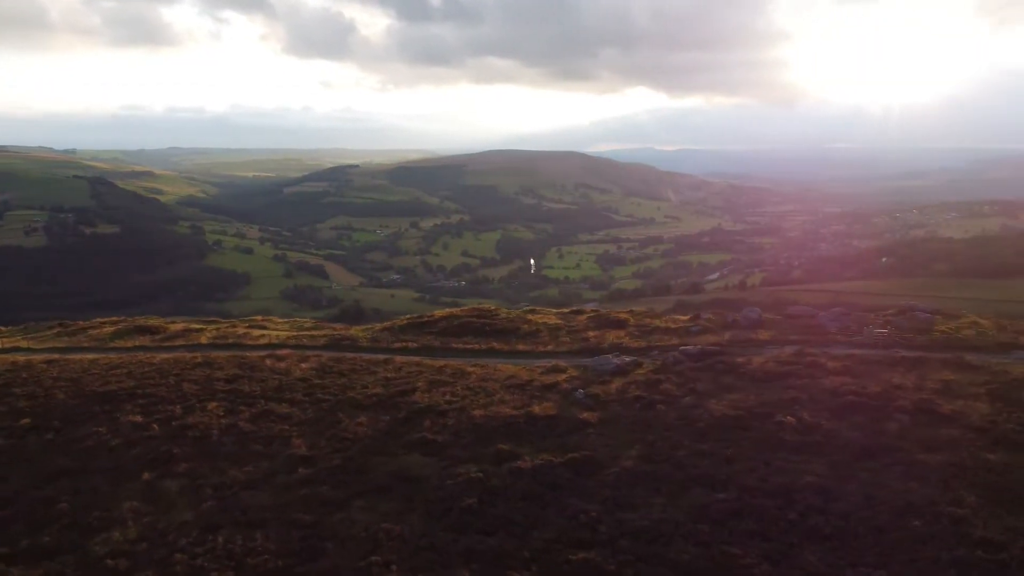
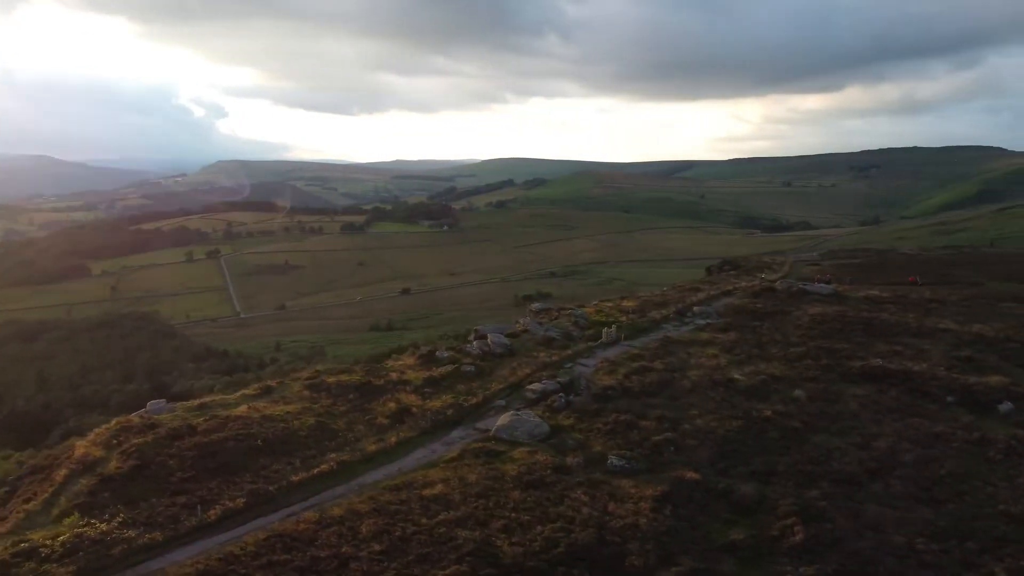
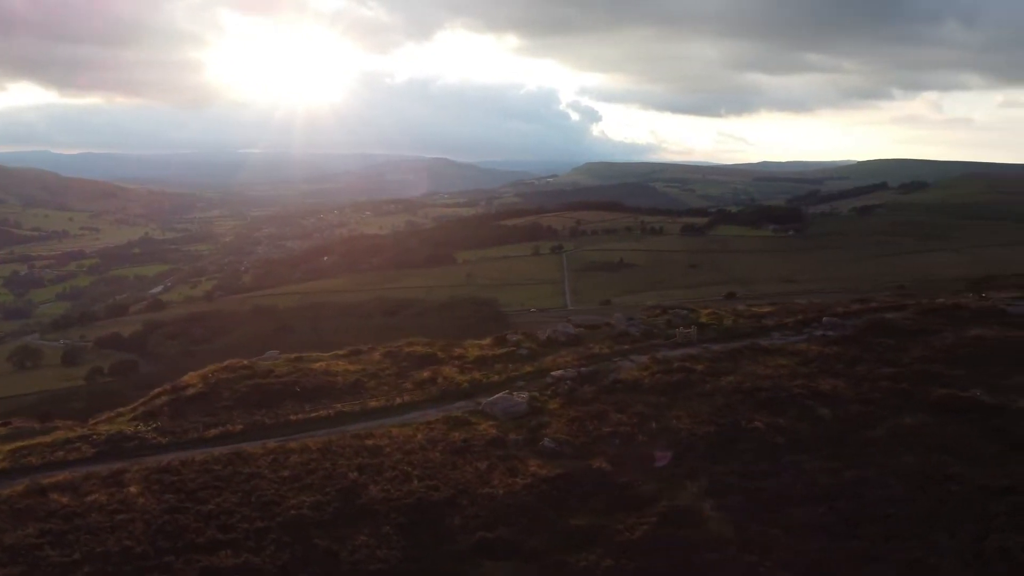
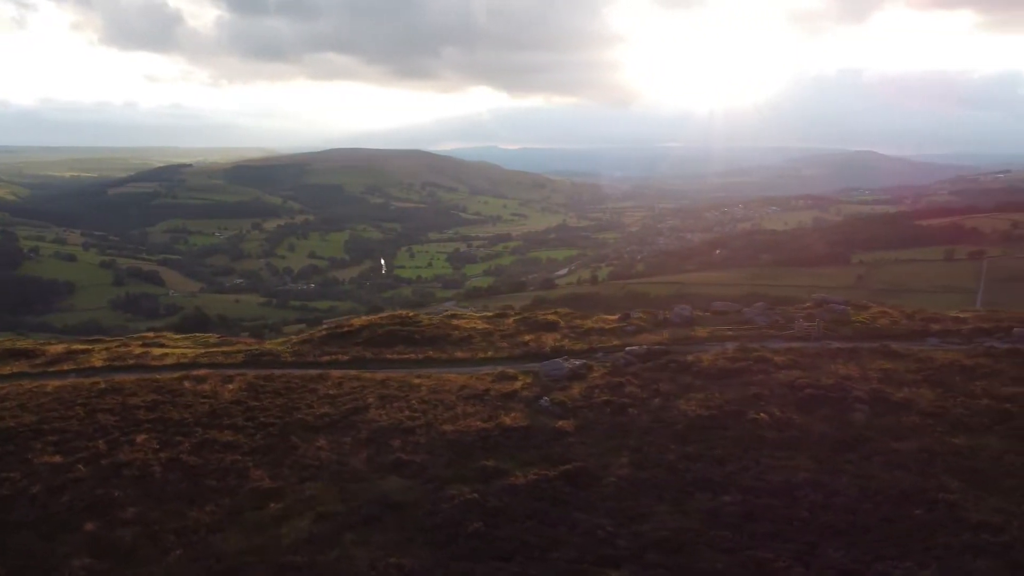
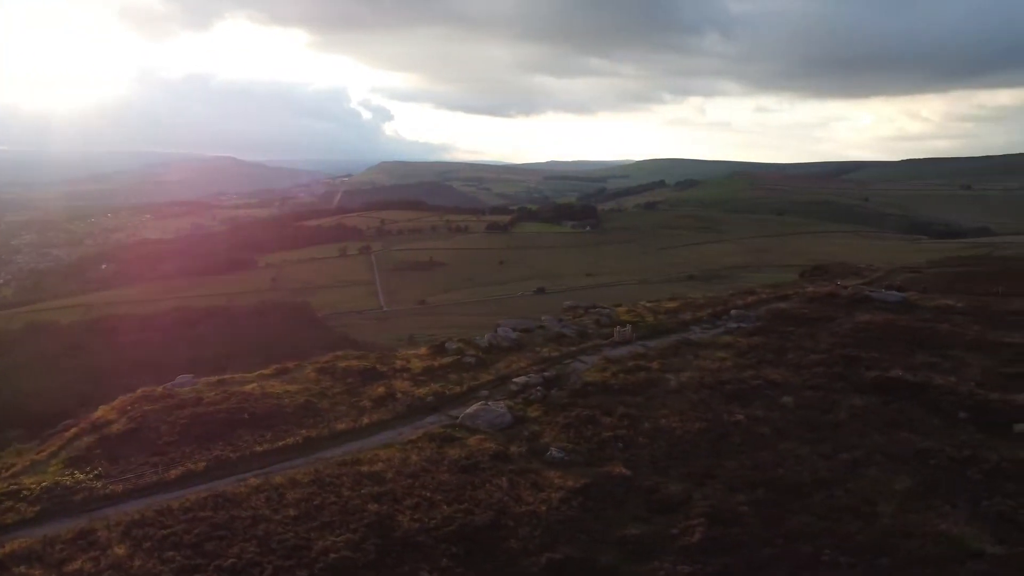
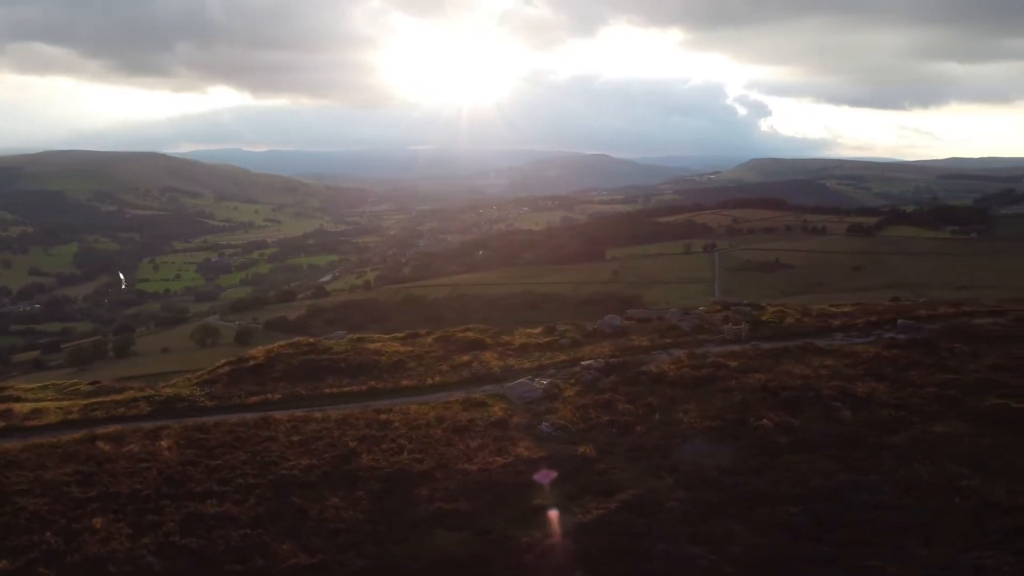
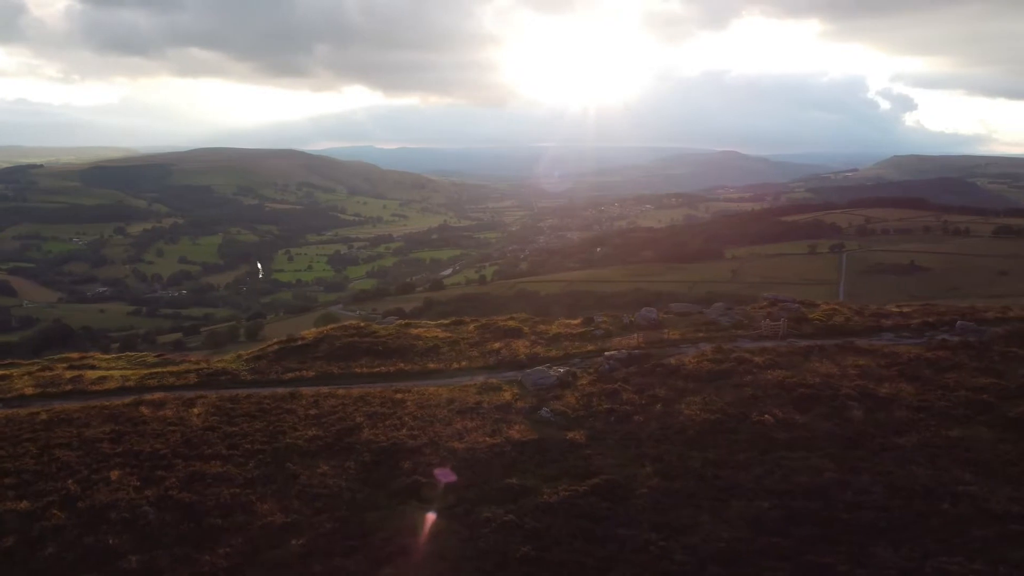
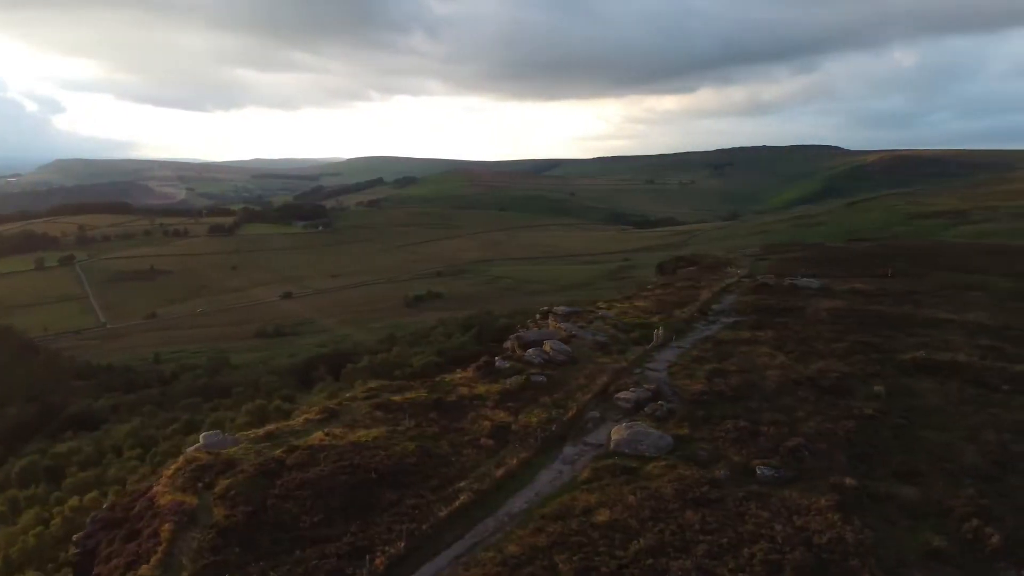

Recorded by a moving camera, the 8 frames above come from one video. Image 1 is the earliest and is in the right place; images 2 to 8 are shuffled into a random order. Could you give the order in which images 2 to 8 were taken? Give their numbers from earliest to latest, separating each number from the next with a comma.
4, 7, 6, 3, 5, 2, 8
